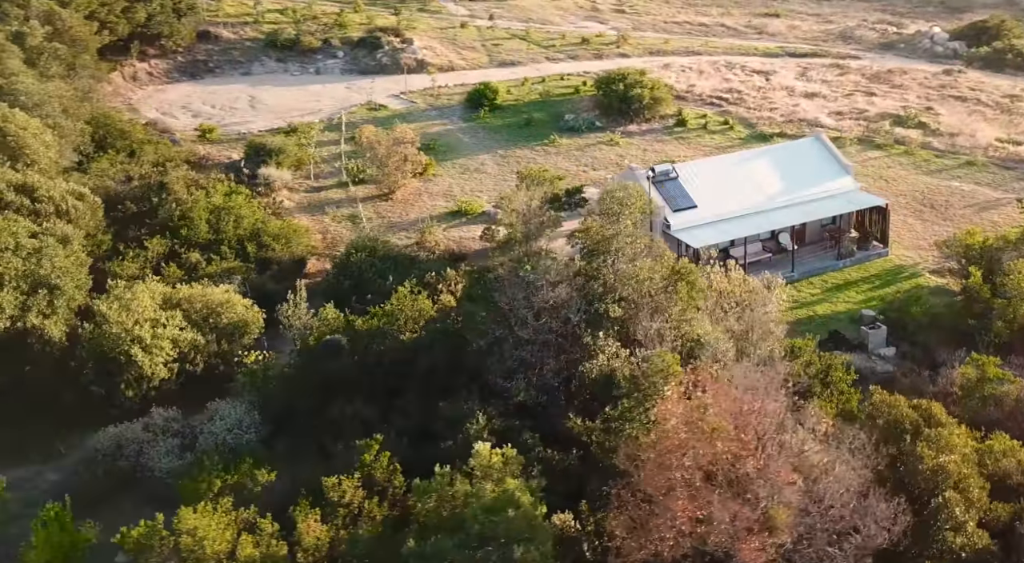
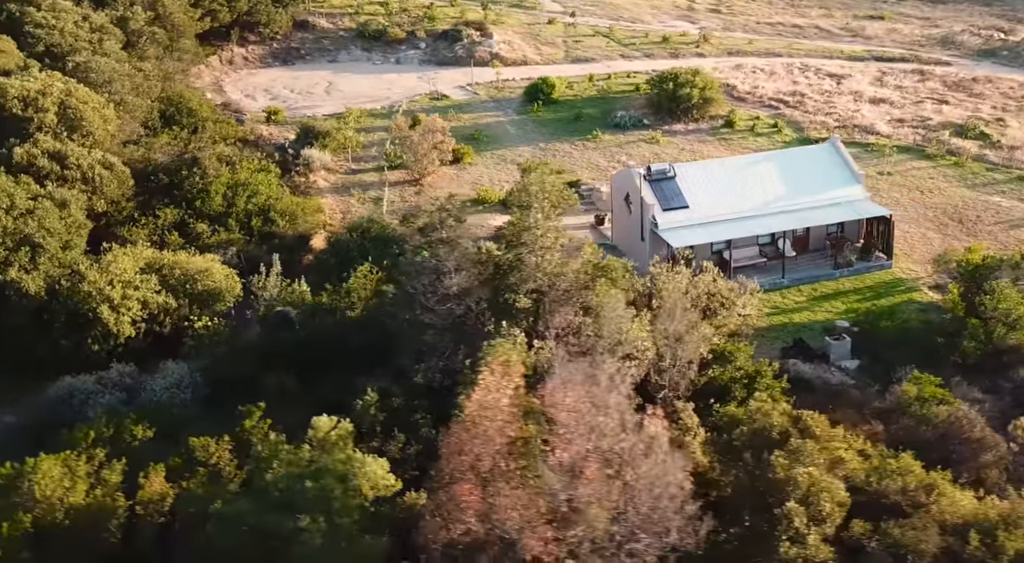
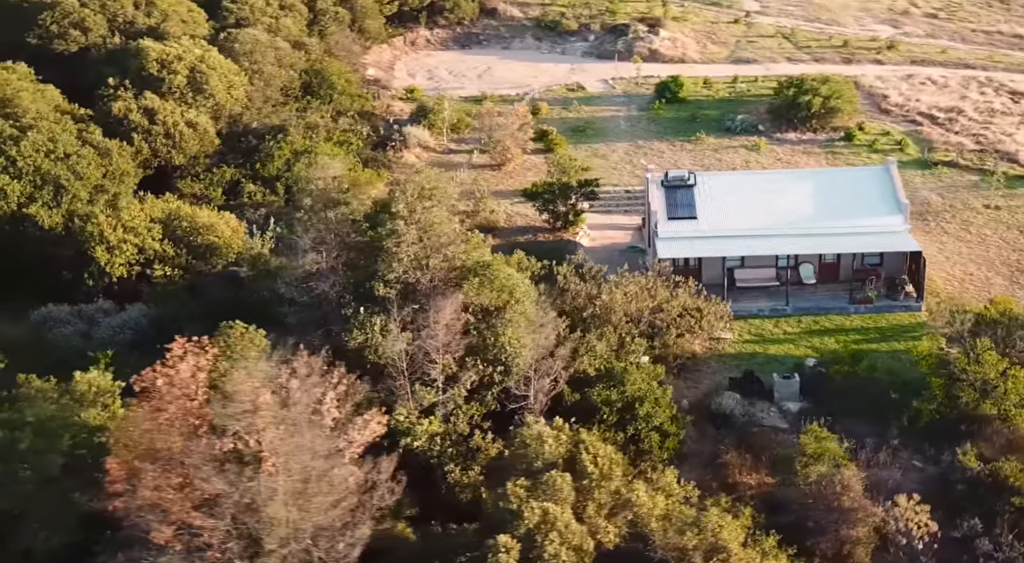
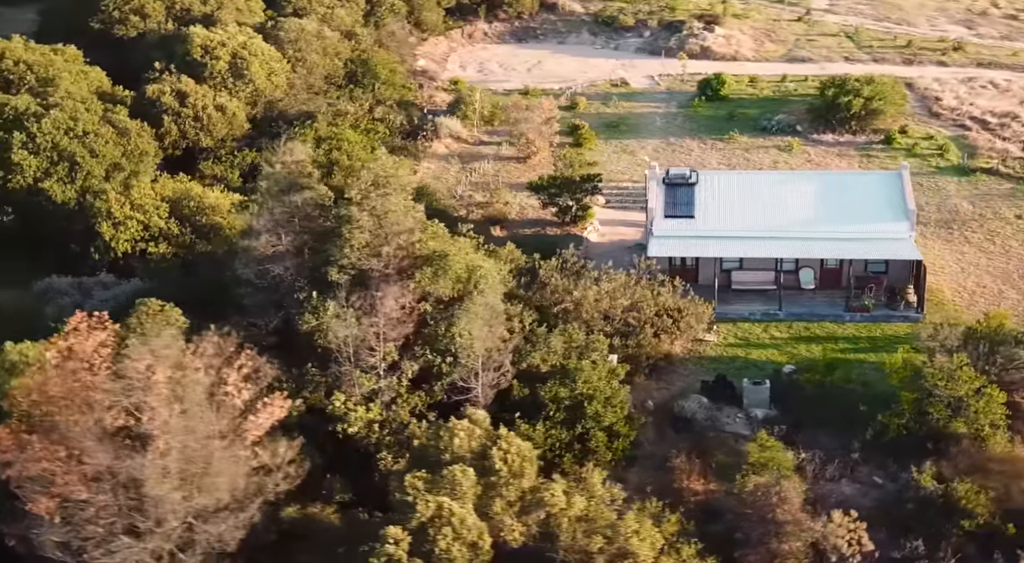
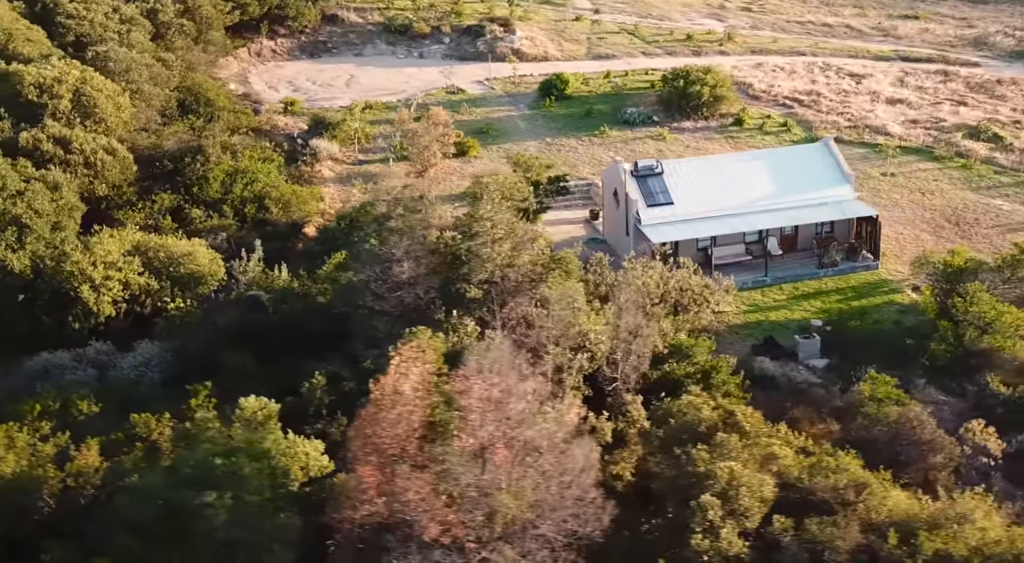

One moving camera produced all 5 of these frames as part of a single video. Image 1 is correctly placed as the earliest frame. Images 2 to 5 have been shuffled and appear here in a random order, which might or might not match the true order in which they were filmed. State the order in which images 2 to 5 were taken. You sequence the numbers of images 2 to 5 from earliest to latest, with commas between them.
2, 5, 3, 4
